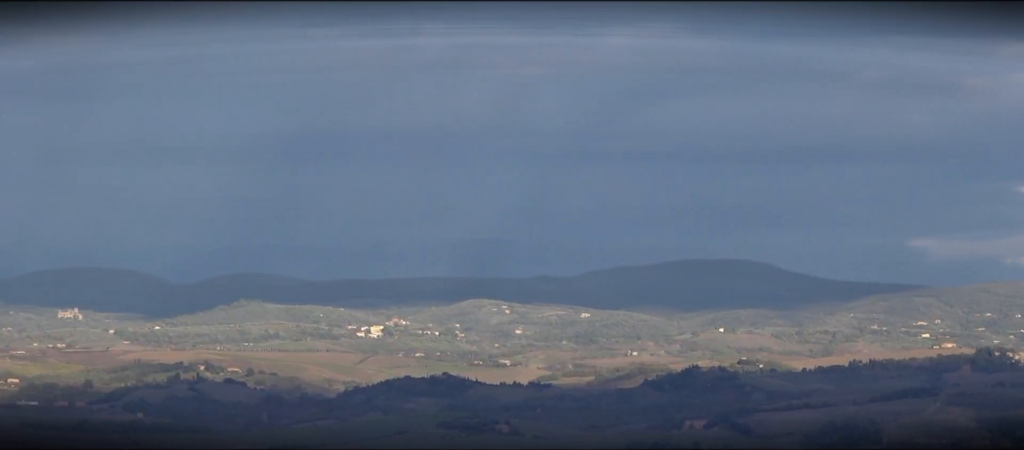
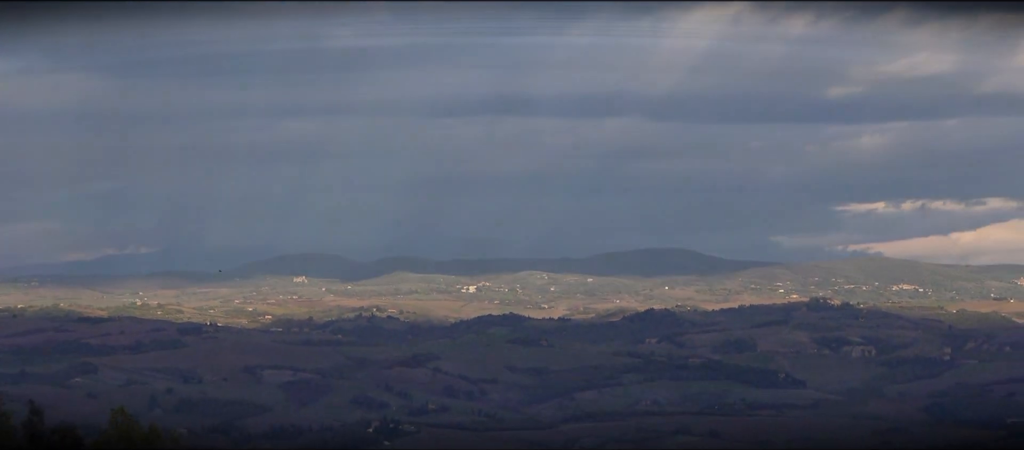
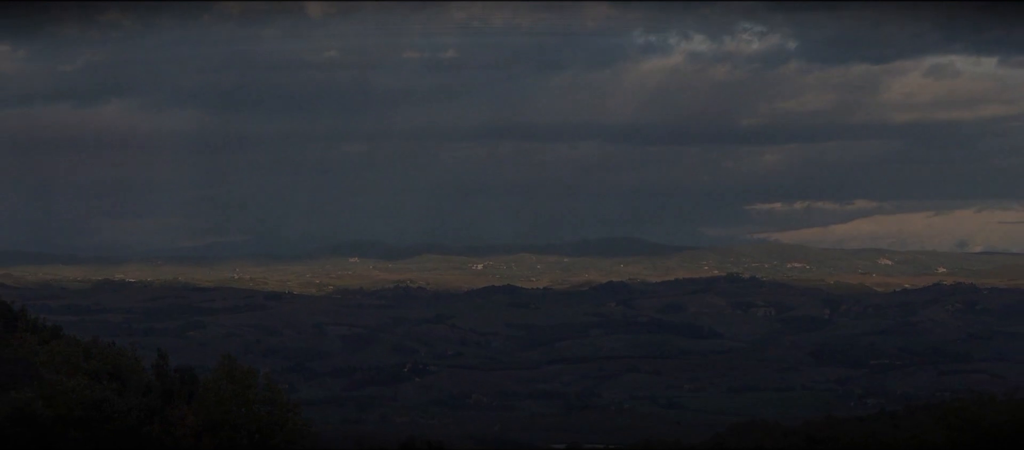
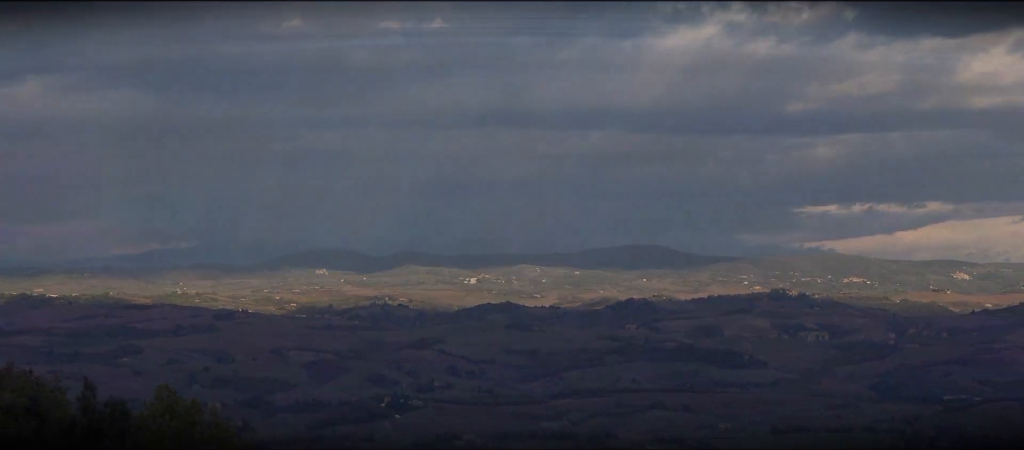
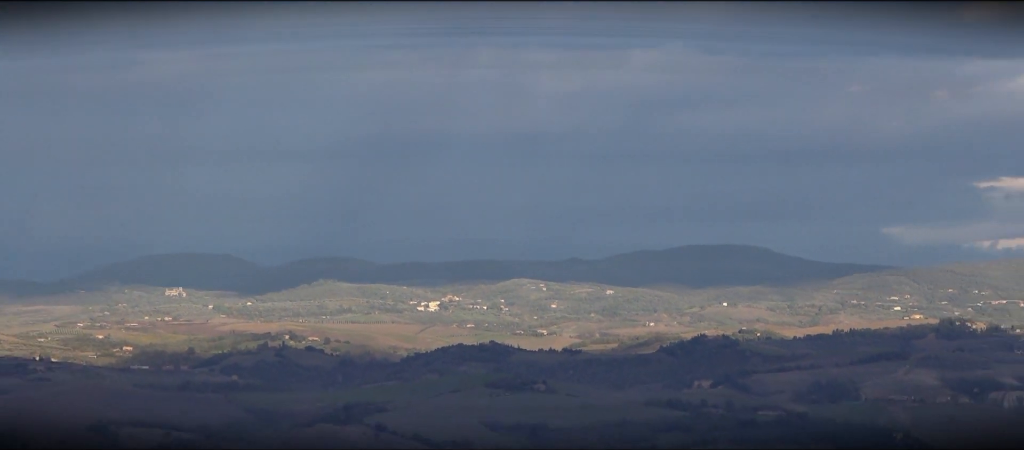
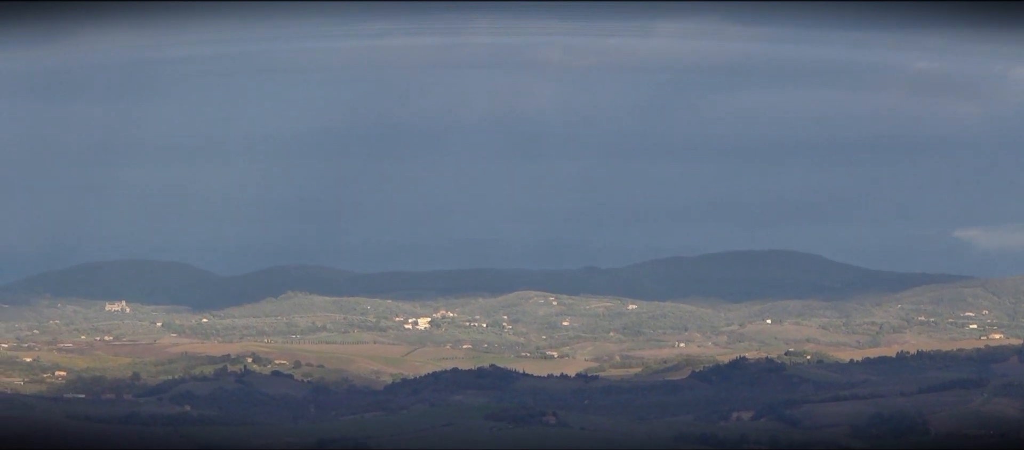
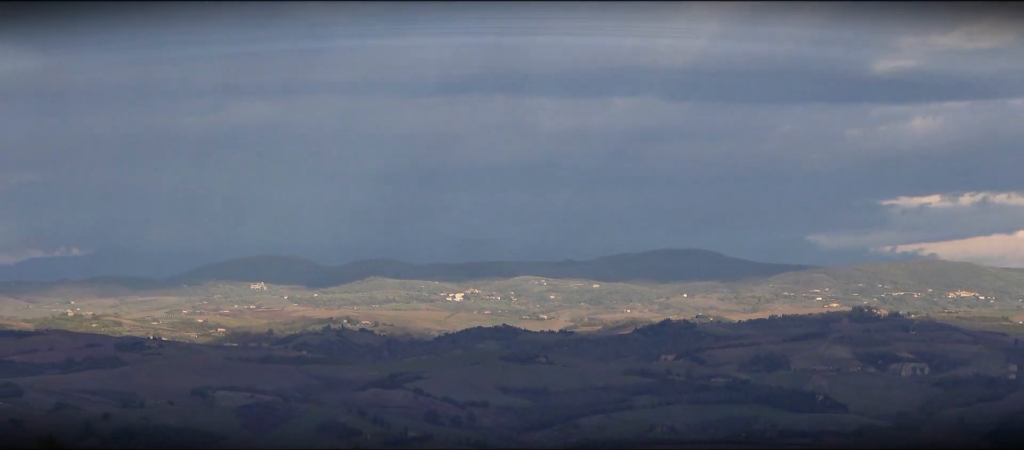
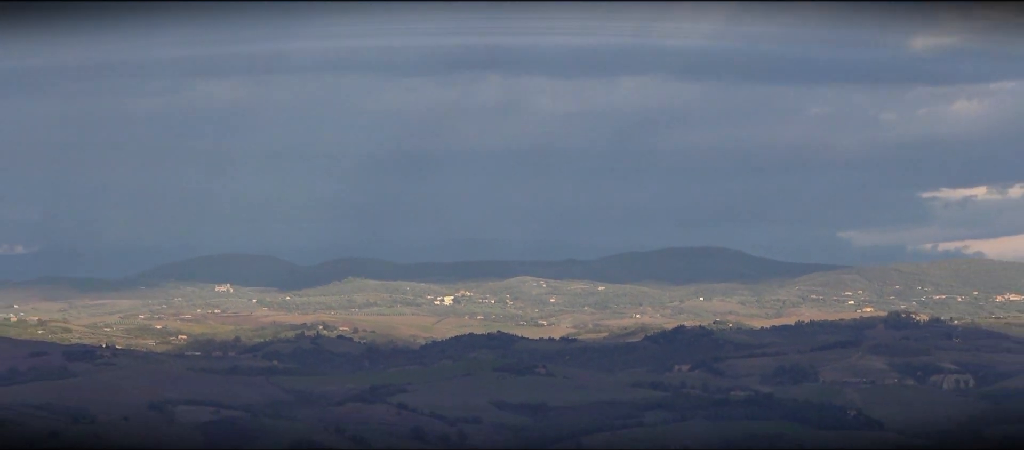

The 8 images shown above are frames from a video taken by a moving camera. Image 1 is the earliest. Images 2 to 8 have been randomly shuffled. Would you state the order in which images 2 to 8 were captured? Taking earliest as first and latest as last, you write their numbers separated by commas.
6, 5, 8, 7, 2, 4, 3
